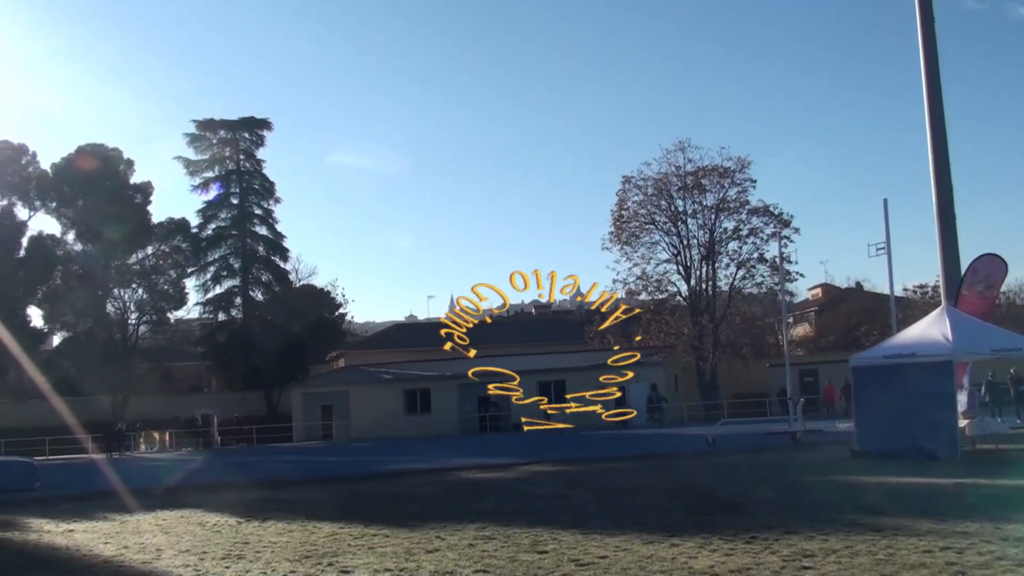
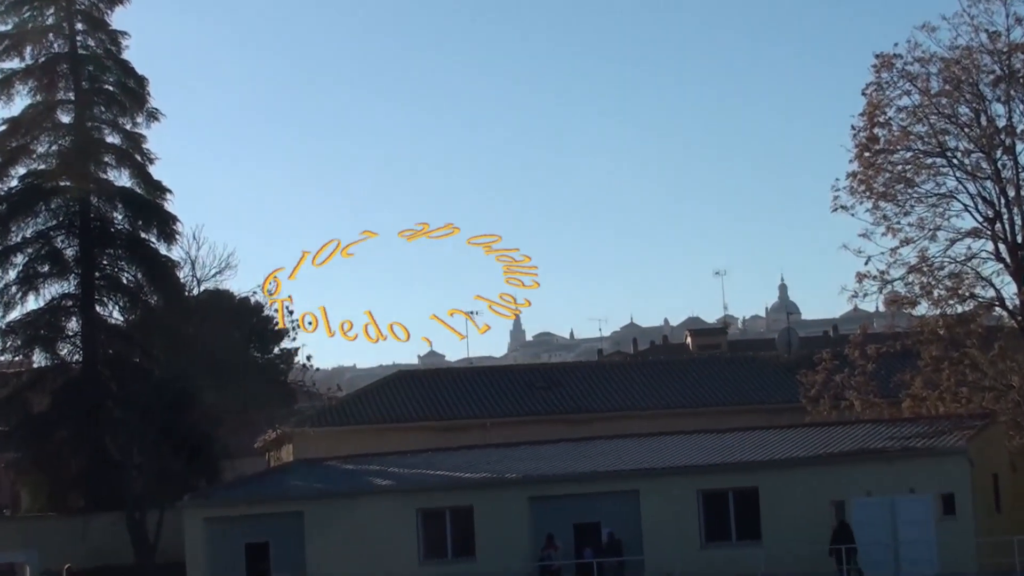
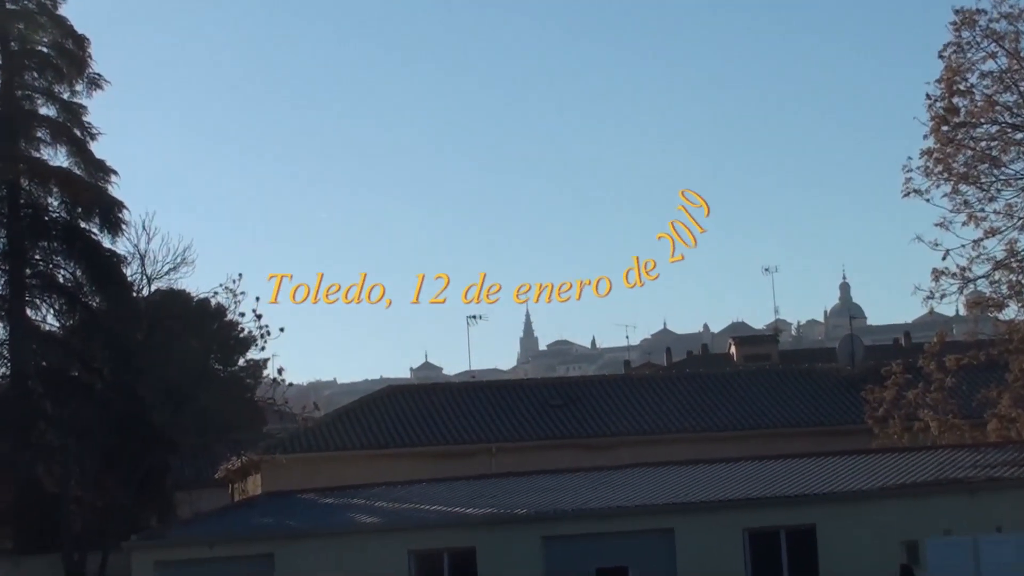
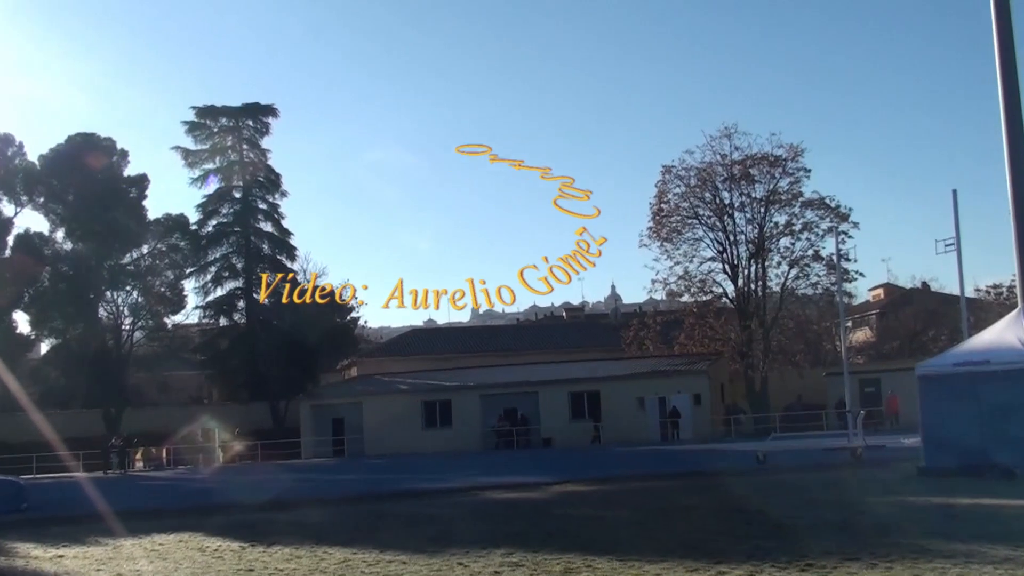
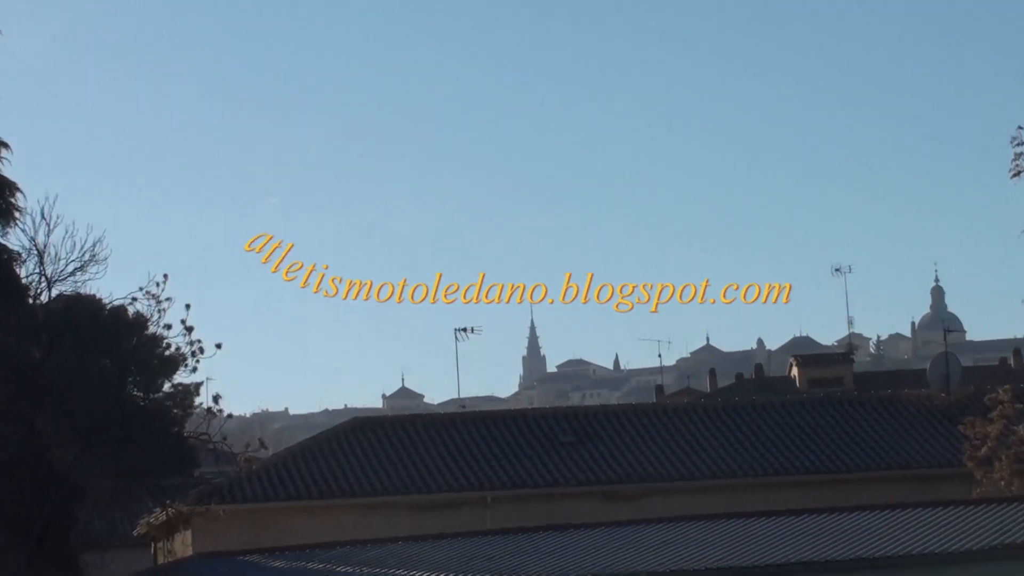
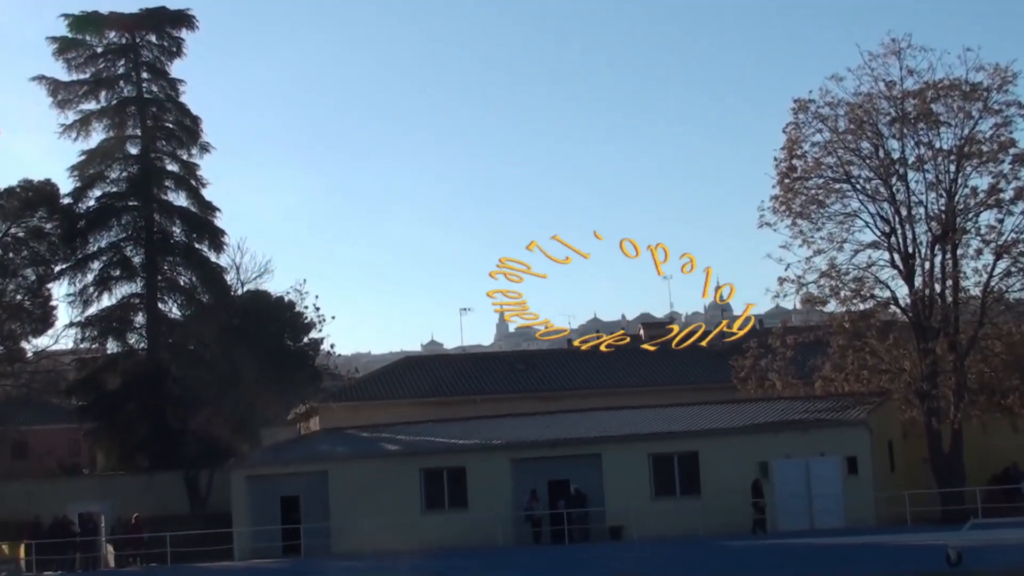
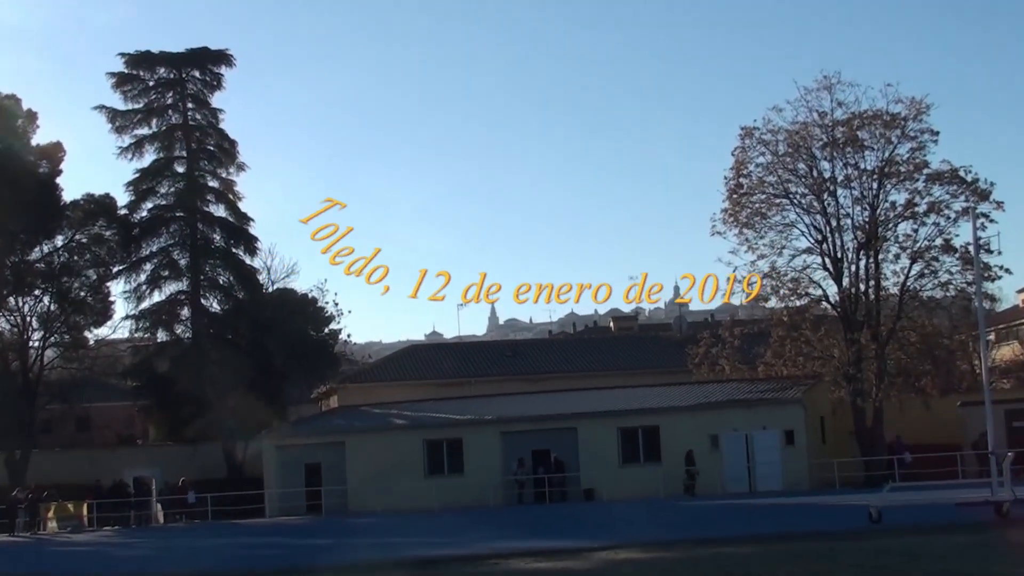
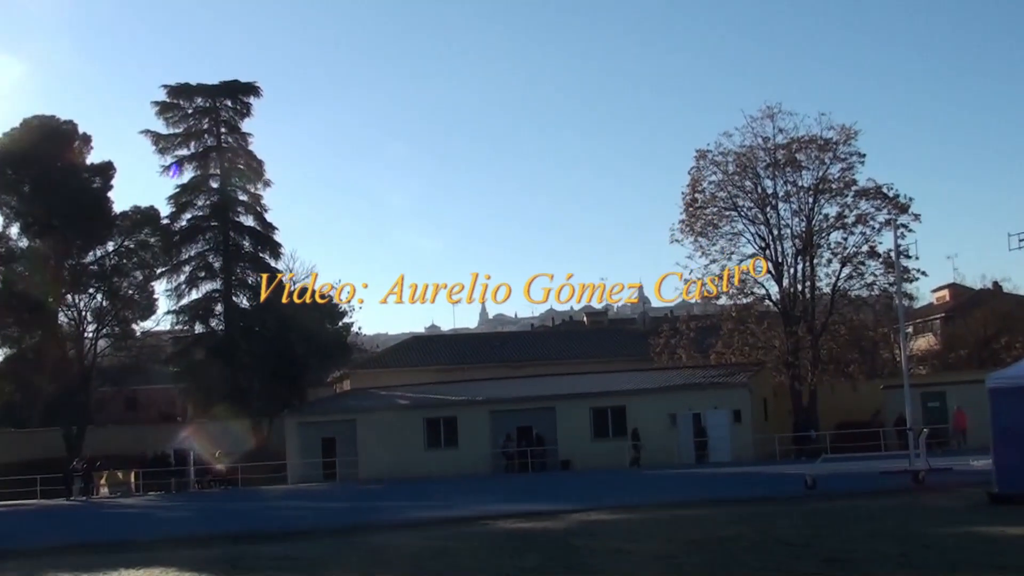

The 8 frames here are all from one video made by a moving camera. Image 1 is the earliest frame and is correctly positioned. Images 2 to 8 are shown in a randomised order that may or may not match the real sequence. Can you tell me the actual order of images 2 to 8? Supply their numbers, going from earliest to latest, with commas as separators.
4, 8, 7, 6, 2, 3, 5
